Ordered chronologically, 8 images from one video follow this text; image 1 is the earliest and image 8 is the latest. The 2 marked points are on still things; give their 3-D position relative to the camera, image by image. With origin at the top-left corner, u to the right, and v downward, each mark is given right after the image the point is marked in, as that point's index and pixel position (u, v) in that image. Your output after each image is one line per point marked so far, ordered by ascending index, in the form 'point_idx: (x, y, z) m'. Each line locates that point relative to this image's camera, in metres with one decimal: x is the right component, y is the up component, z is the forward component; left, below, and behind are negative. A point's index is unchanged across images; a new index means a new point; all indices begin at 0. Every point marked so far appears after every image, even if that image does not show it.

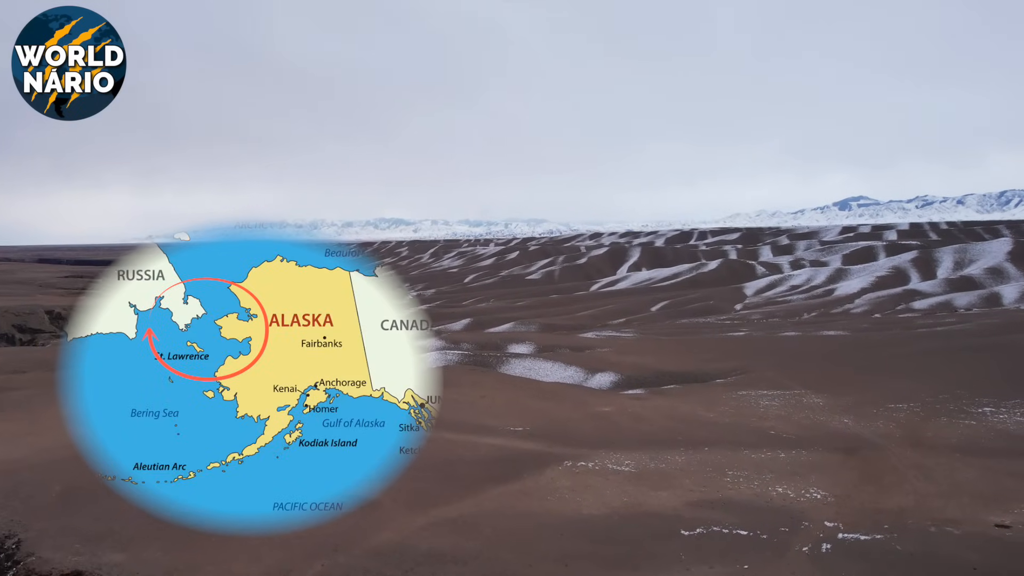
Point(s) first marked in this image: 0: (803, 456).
0: (+5.0, -2.8, +11.2) m
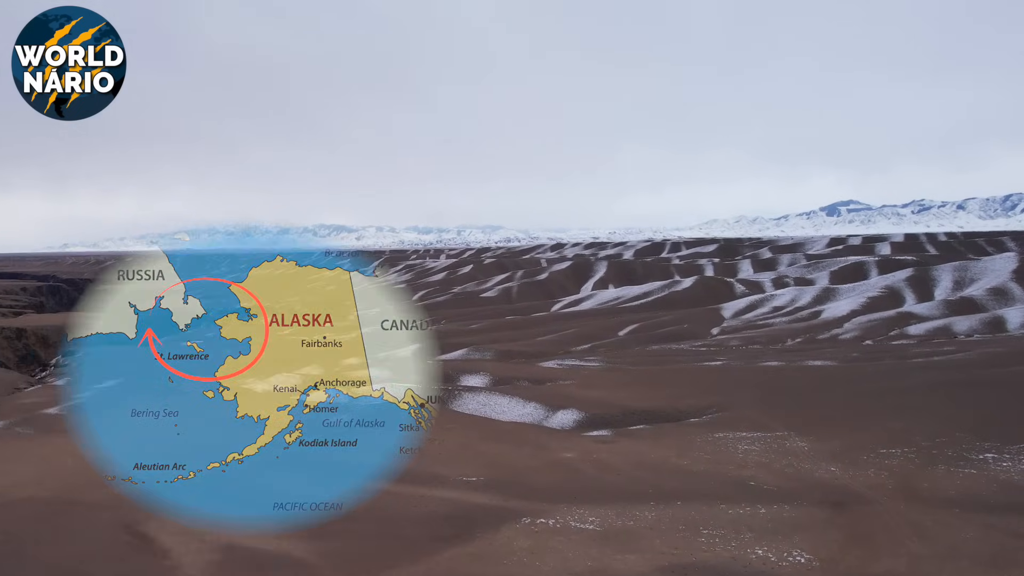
0: (+4.2, -3.4, +9.9) m
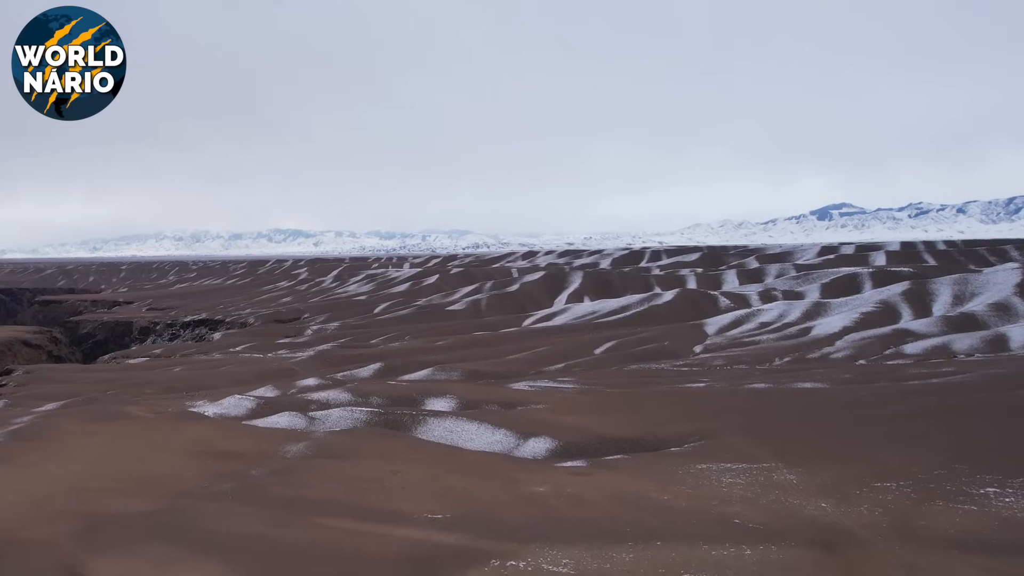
0: (+3.7, -3.8, +9.1) m
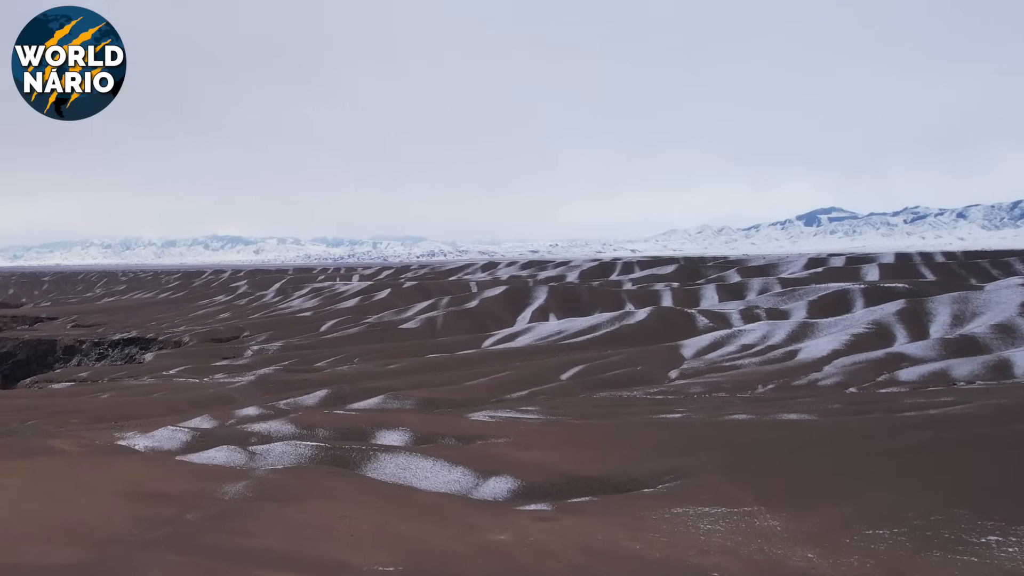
0: (+3.1, -4.2, +8.2) m
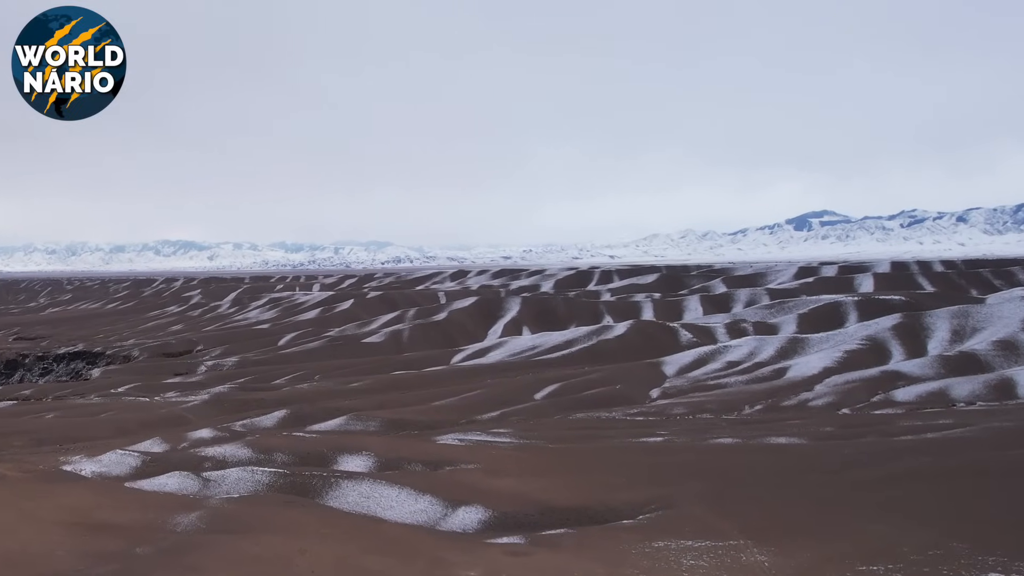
0: (+2.7, -4.4, +7.6) m
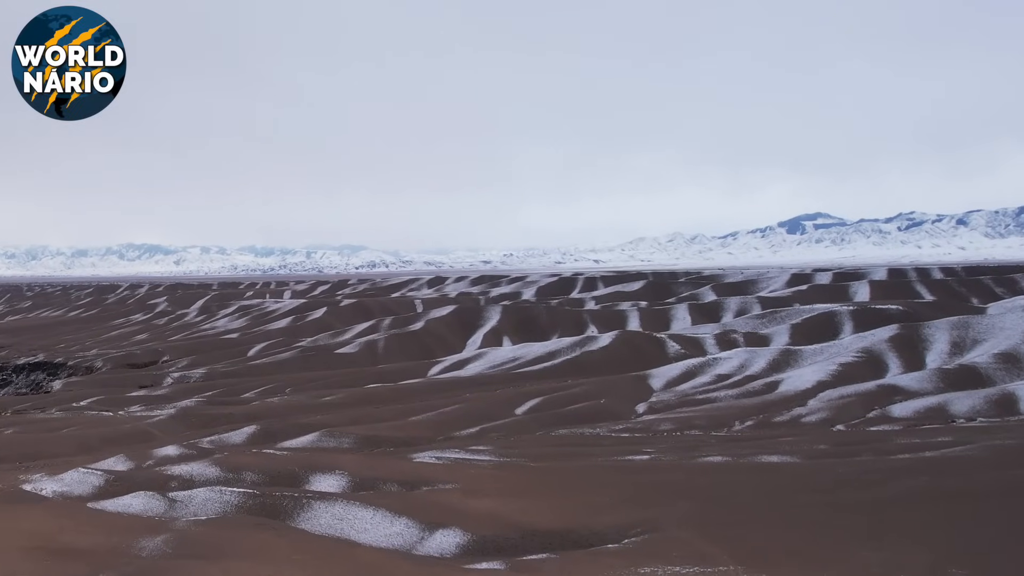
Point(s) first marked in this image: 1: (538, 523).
0: (+2.4, -4.6, +7.3) m
1: (+0.4, -3.4, +9.6) m
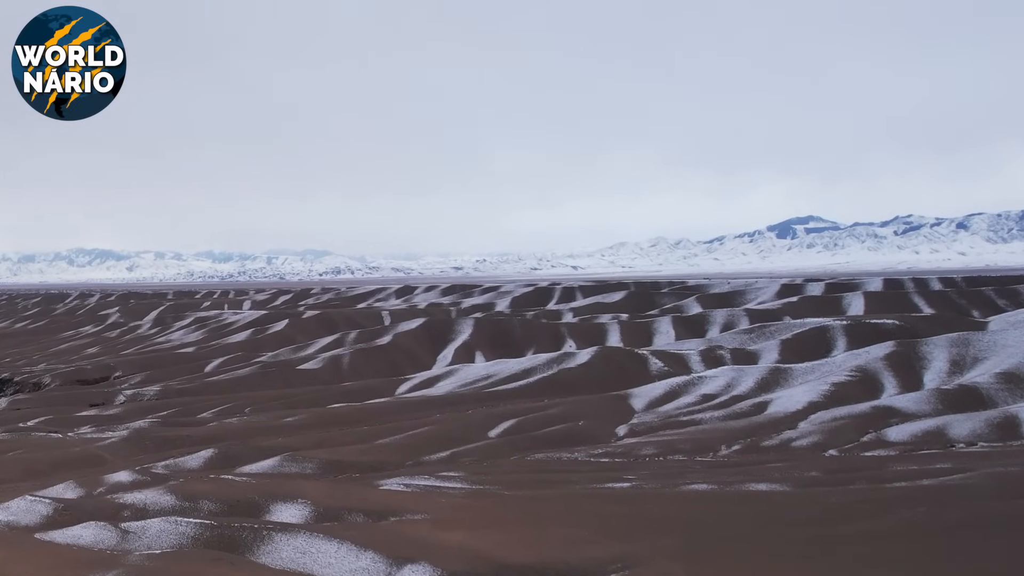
0: (+2.1, -4.9, +6.8) m
1: (+0.1, -3.6, +9.1) m
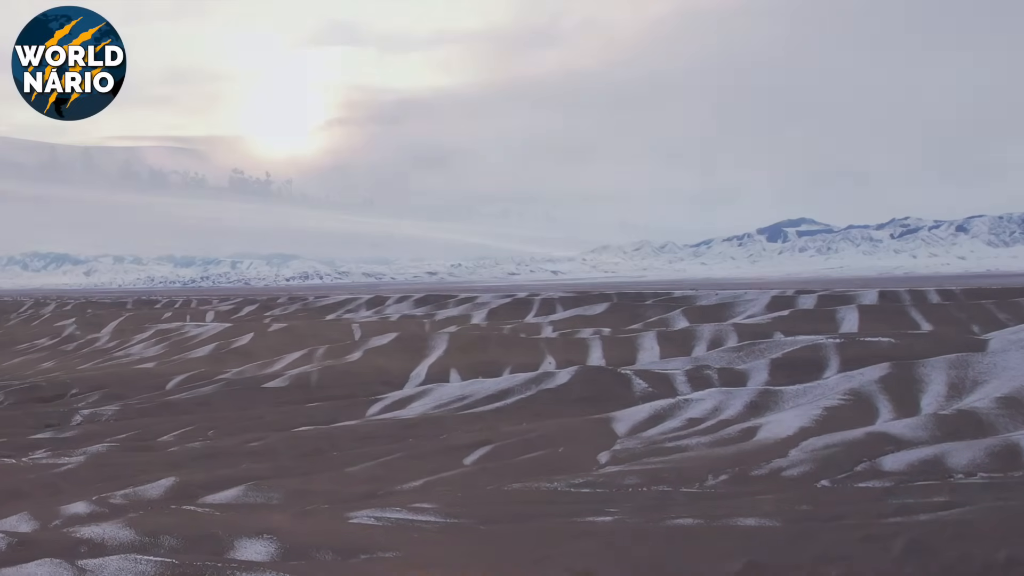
0: (+1.9, -5.3, +6.6) m
1: (-0.2, -3.8, +8.7) m
